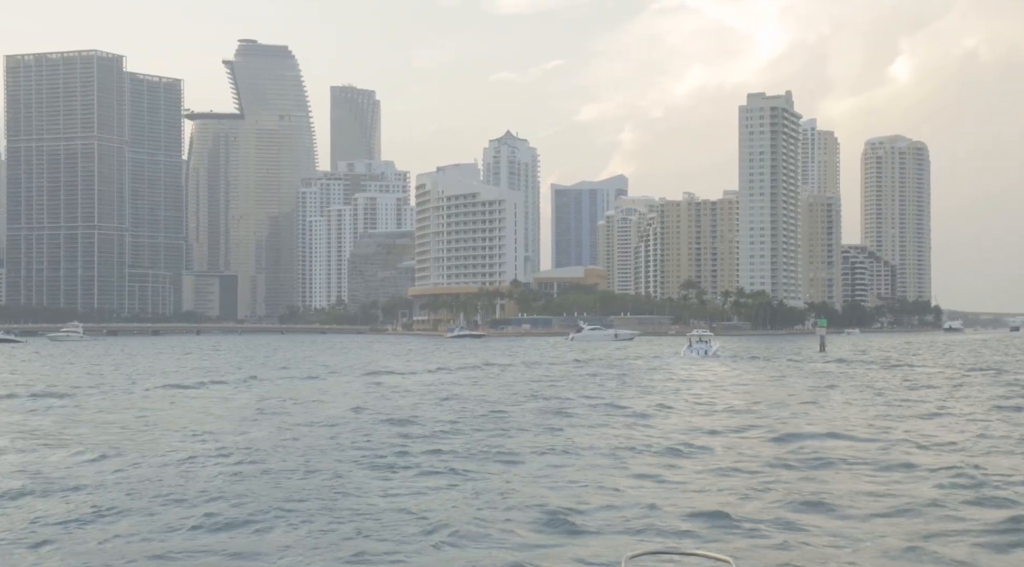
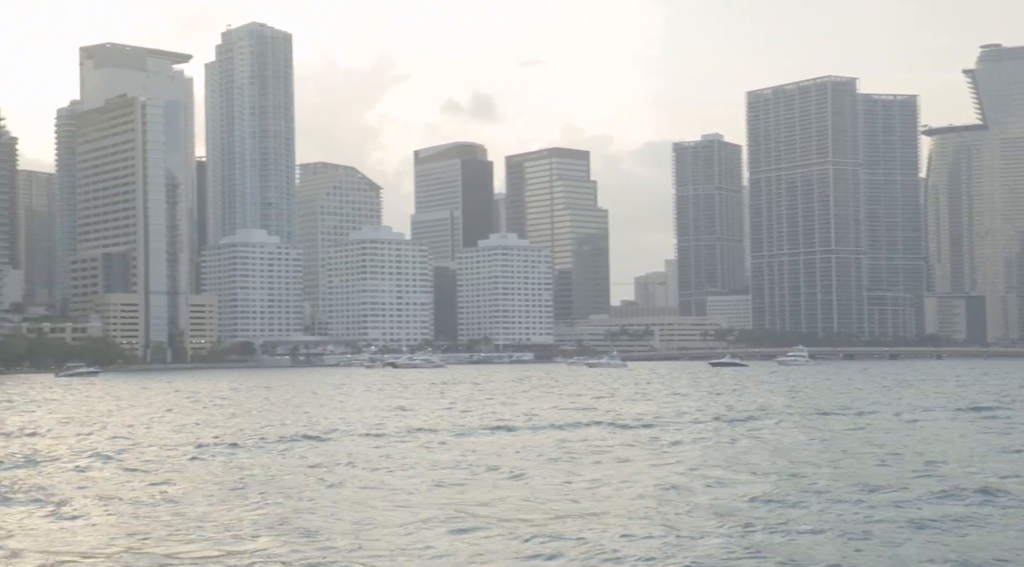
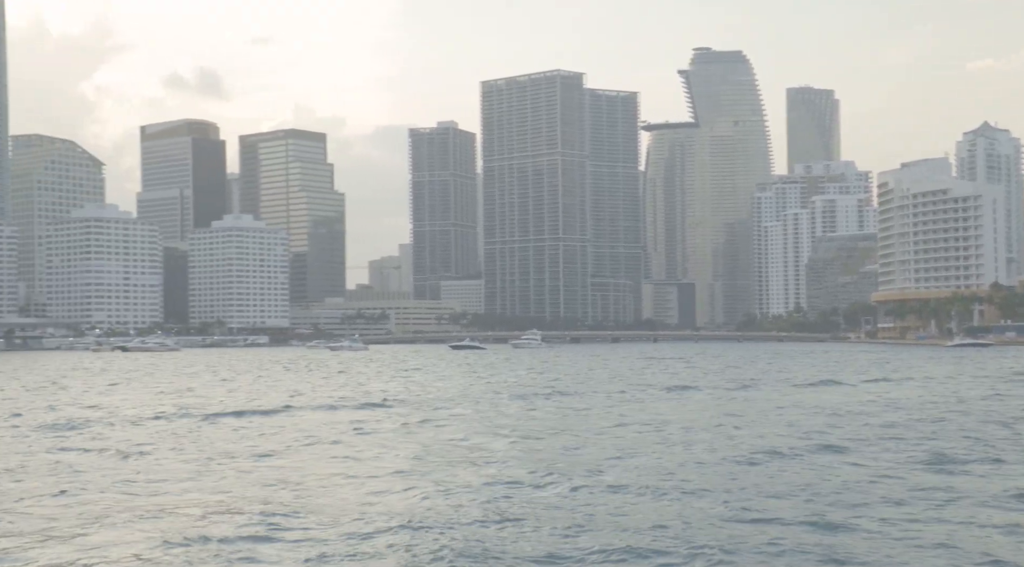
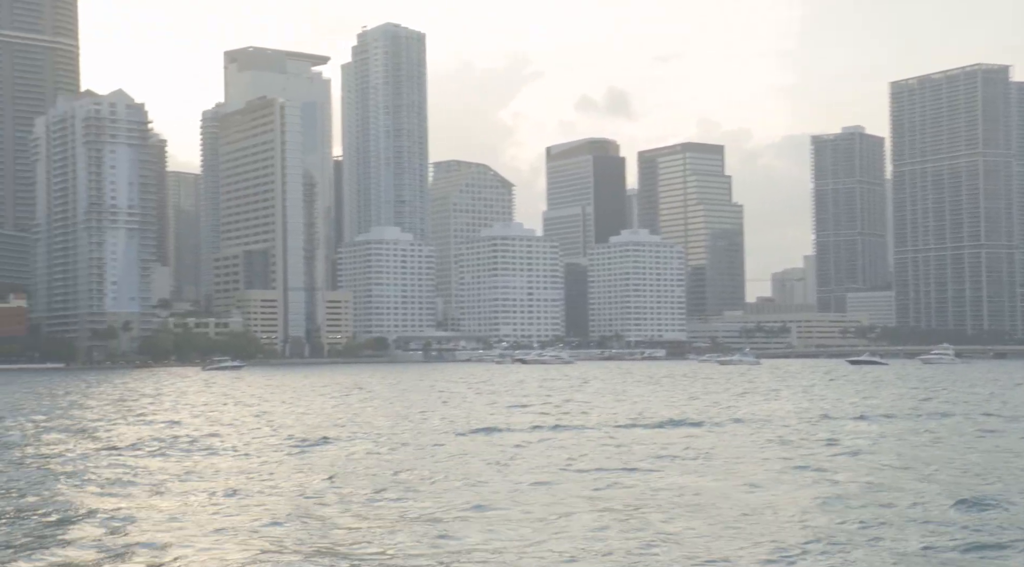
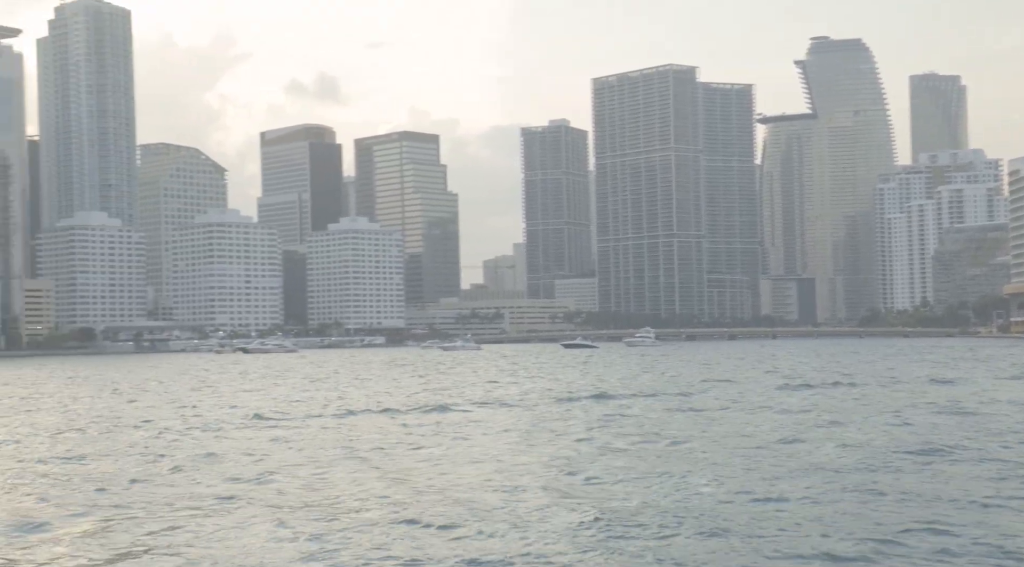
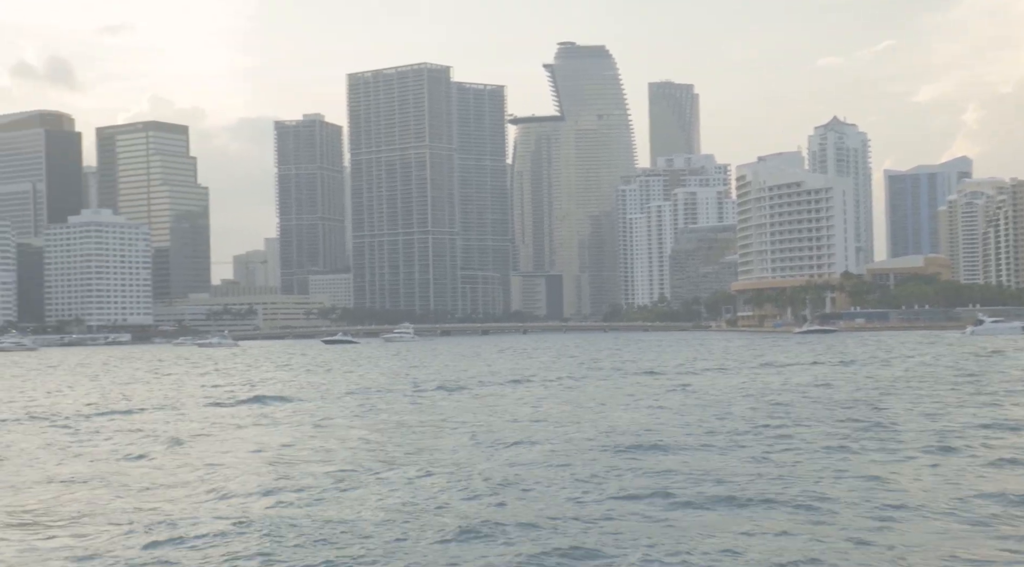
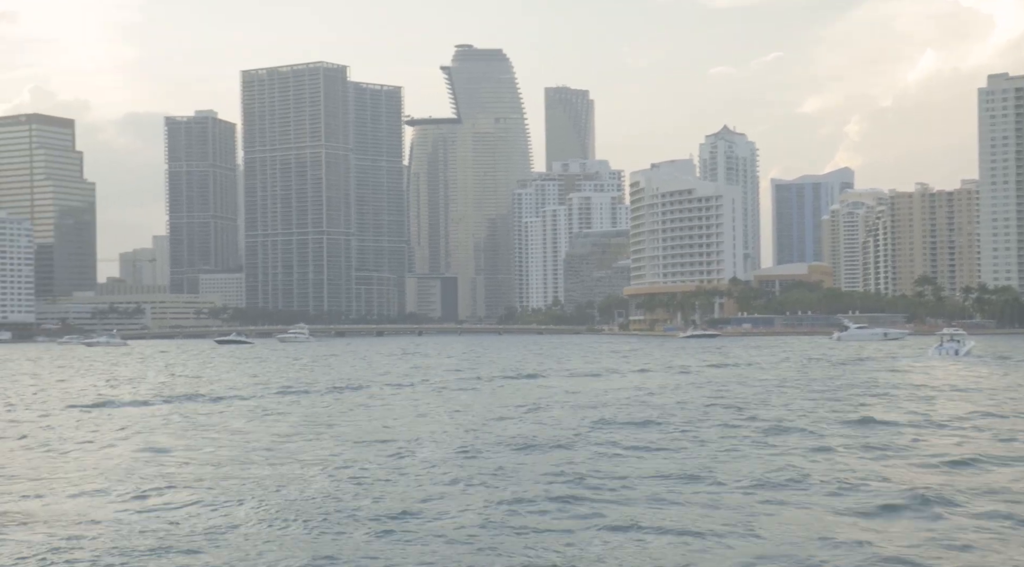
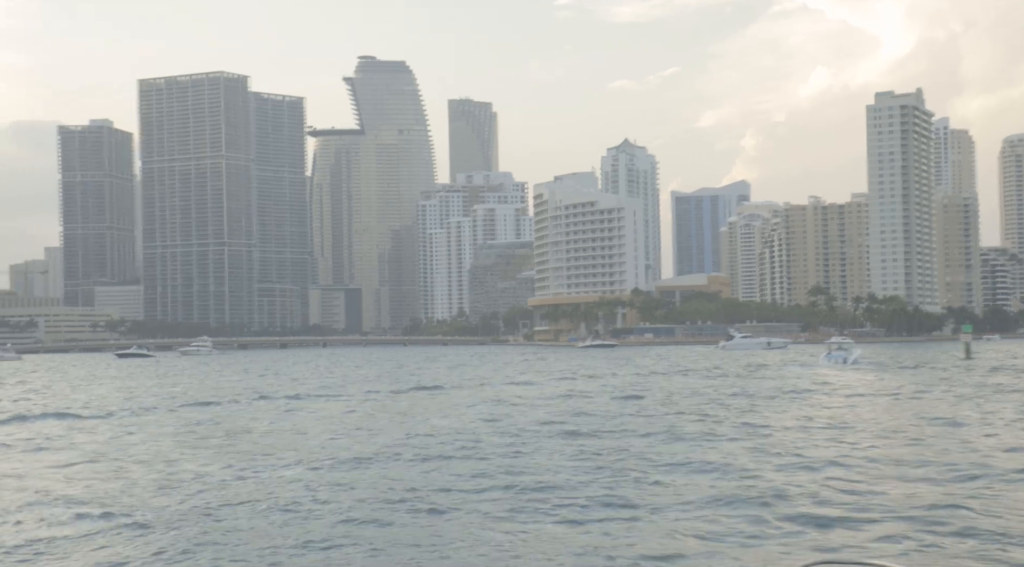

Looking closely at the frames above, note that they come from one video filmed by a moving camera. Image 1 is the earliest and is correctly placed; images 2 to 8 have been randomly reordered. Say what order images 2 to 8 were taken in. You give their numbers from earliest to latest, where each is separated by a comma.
8, 7, 6, 3, 5, 2, 4
